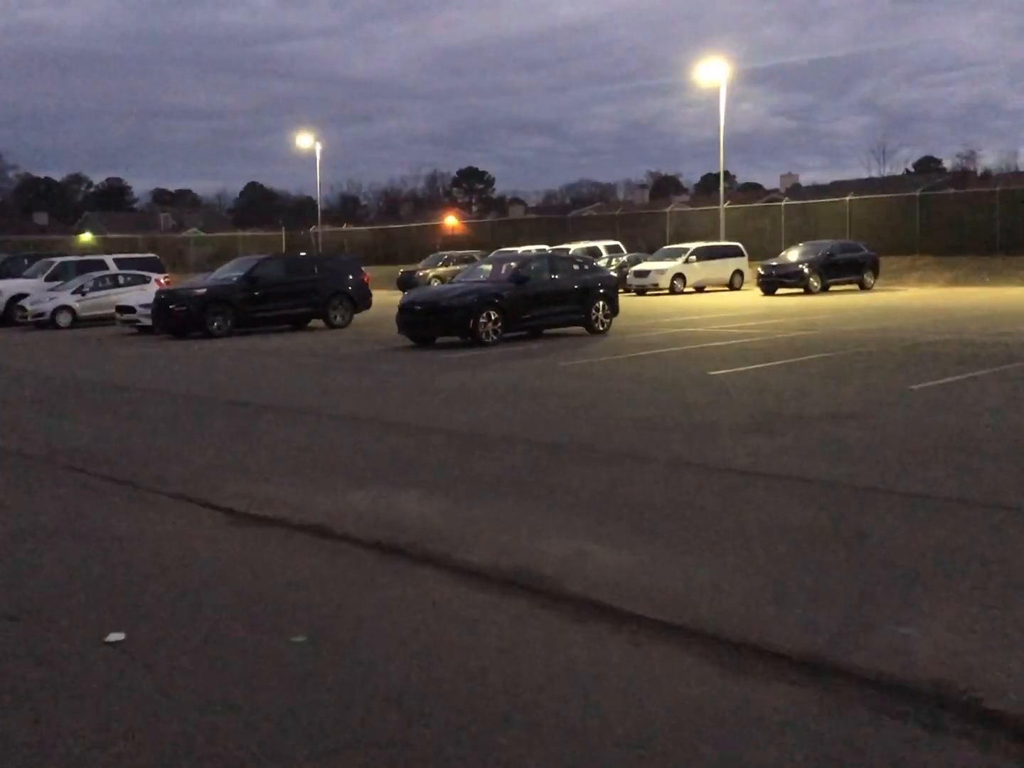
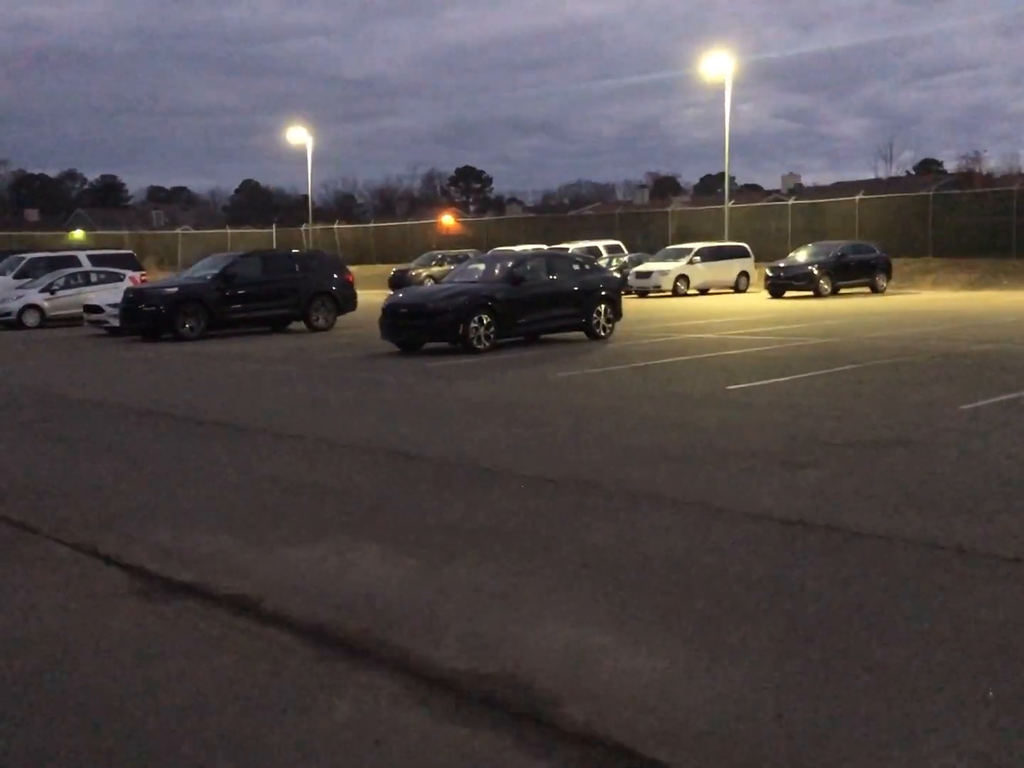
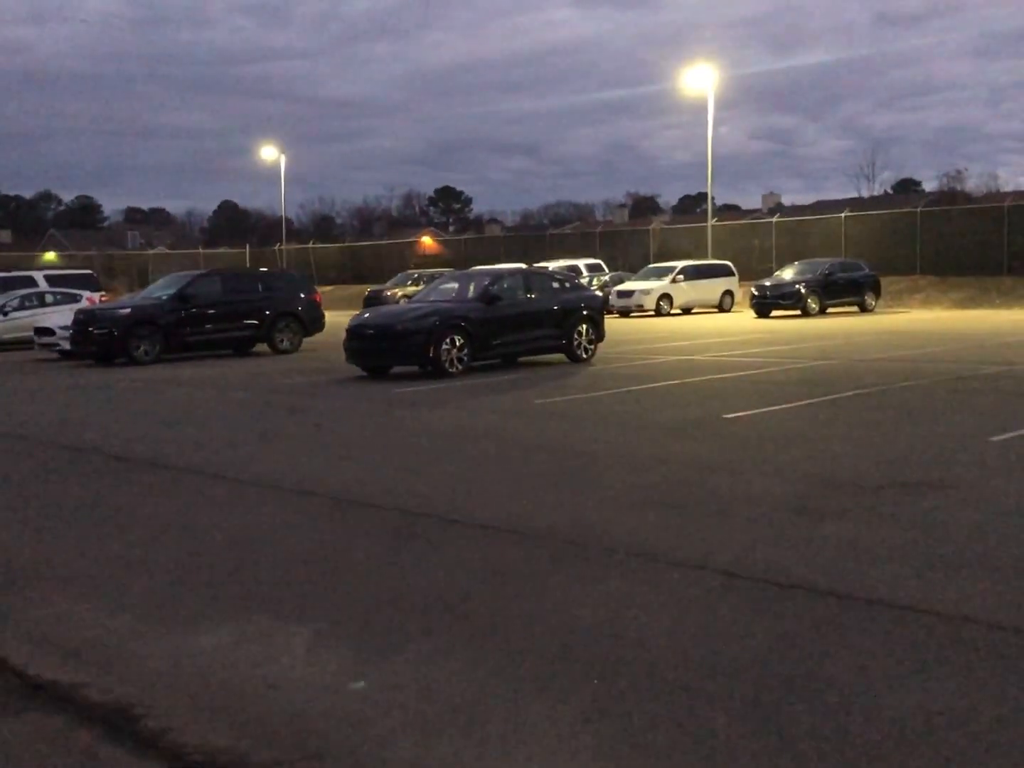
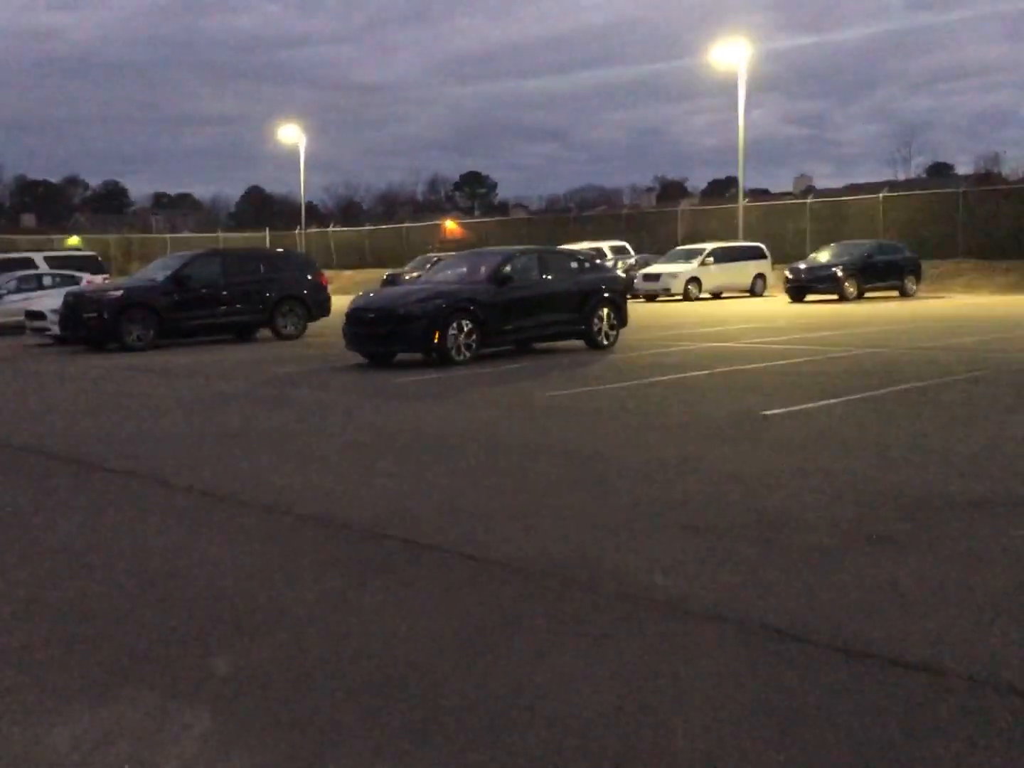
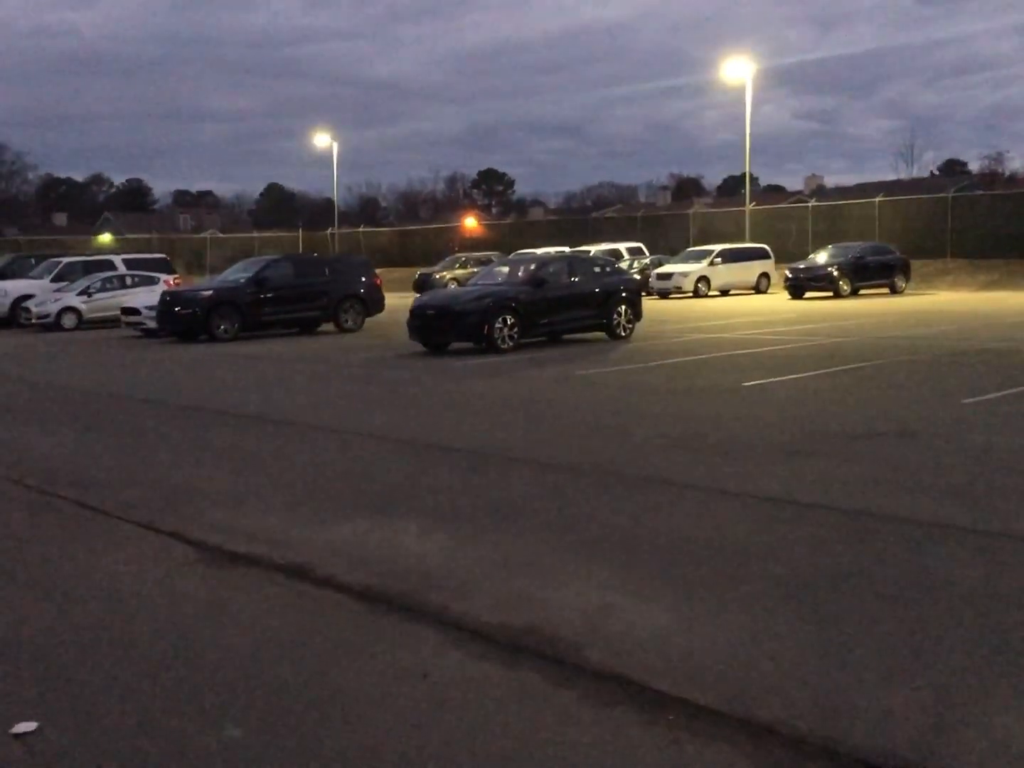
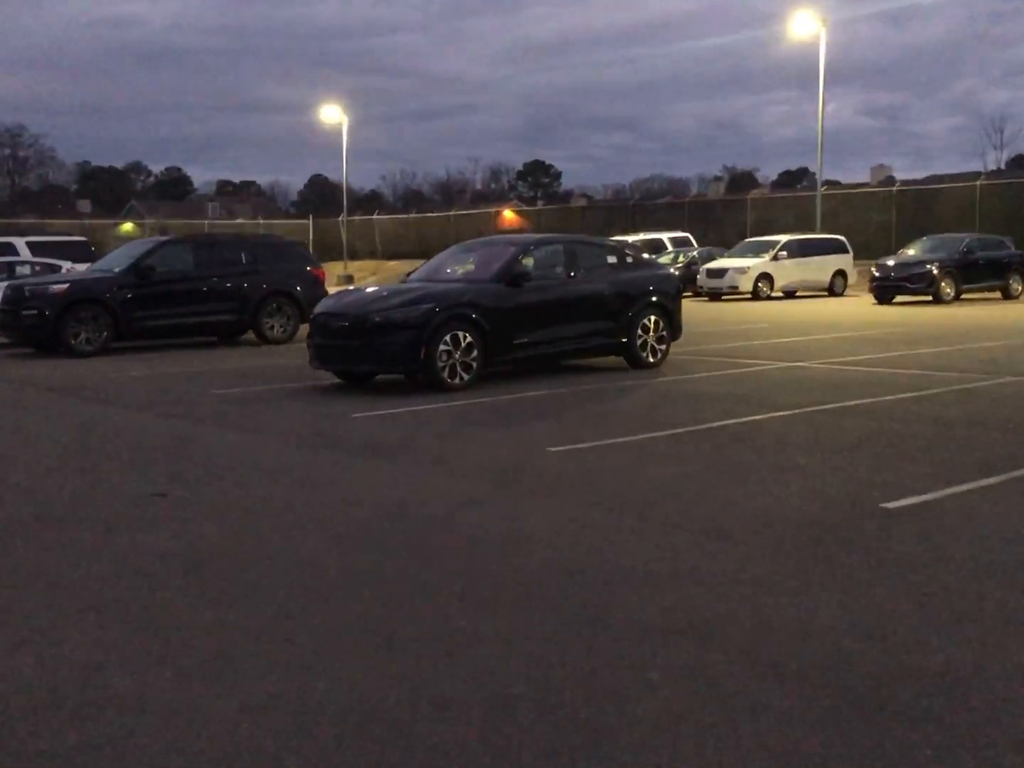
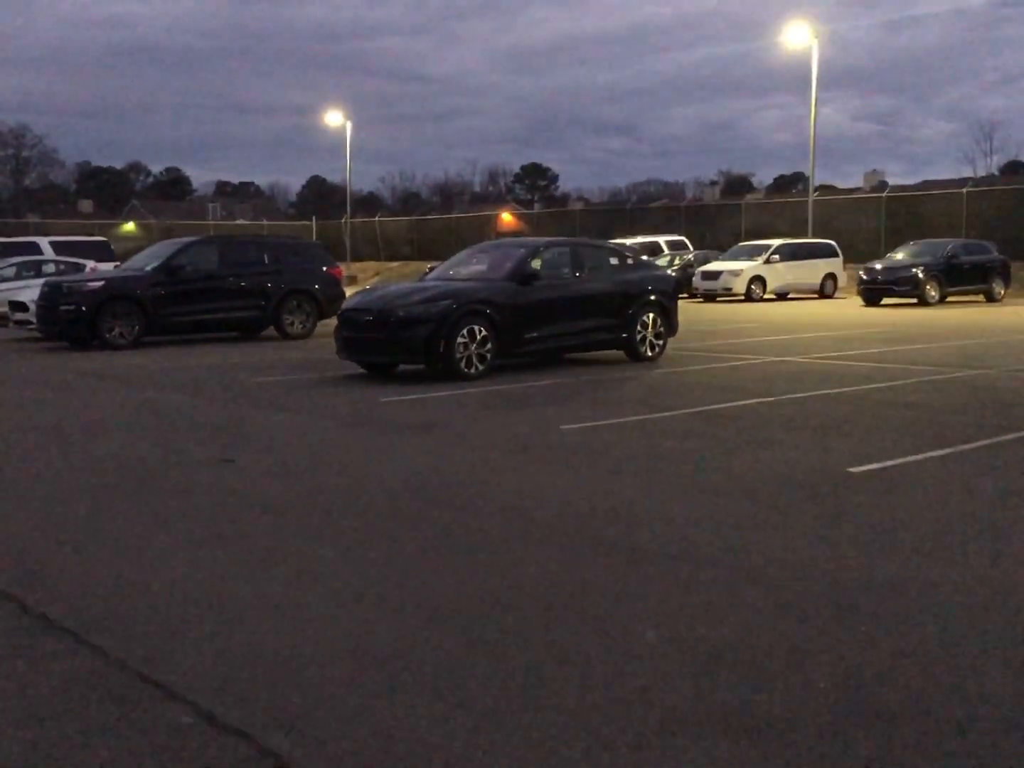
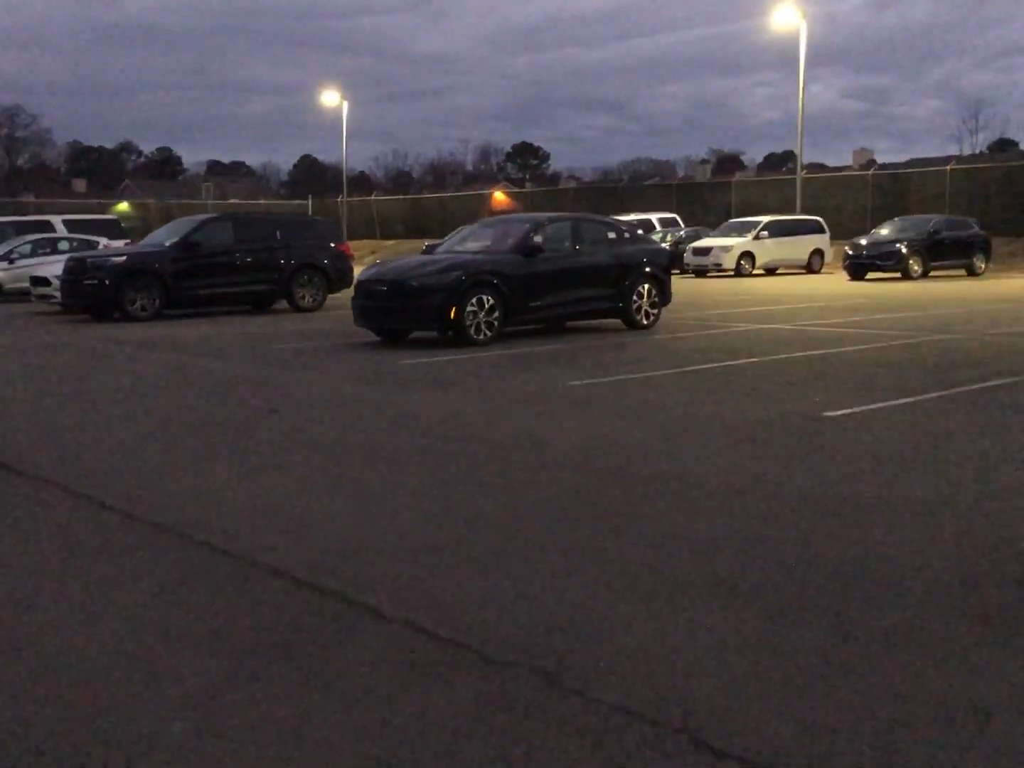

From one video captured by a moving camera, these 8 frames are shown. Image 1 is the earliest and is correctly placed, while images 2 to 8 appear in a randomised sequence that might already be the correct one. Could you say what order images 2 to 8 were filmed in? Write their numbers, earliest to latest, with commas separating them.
5, 2, 3, 4, 8, 7, 6
